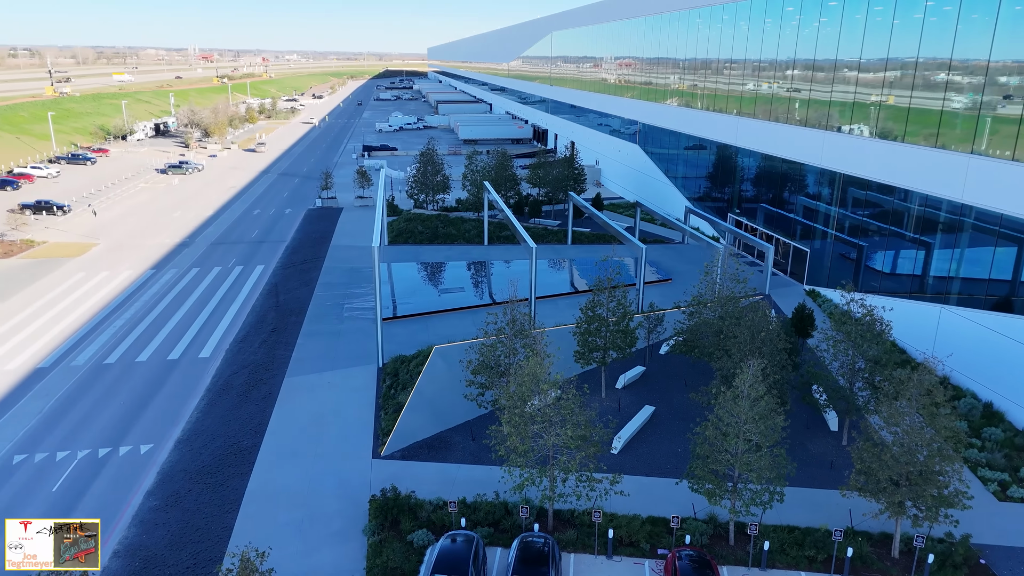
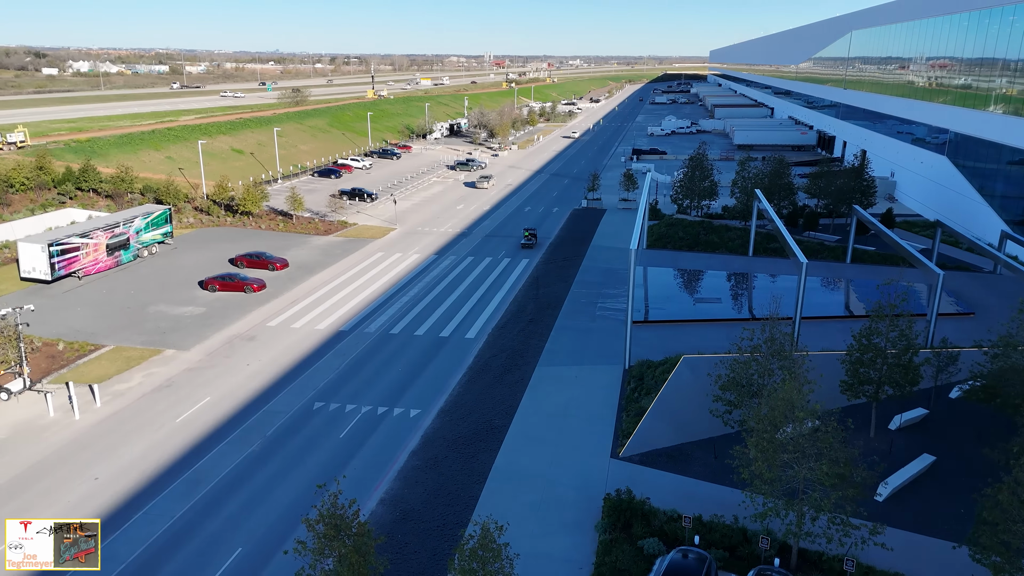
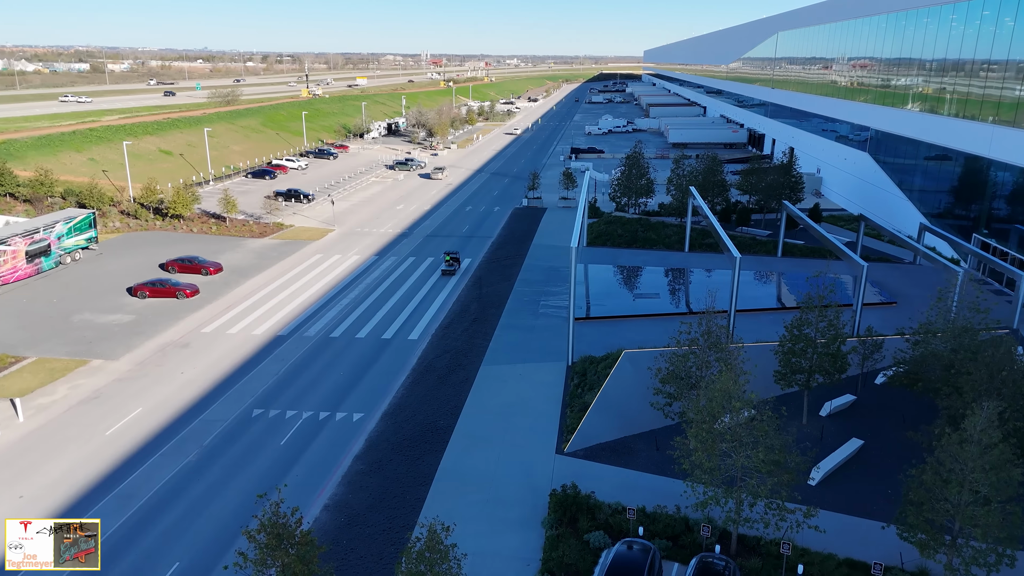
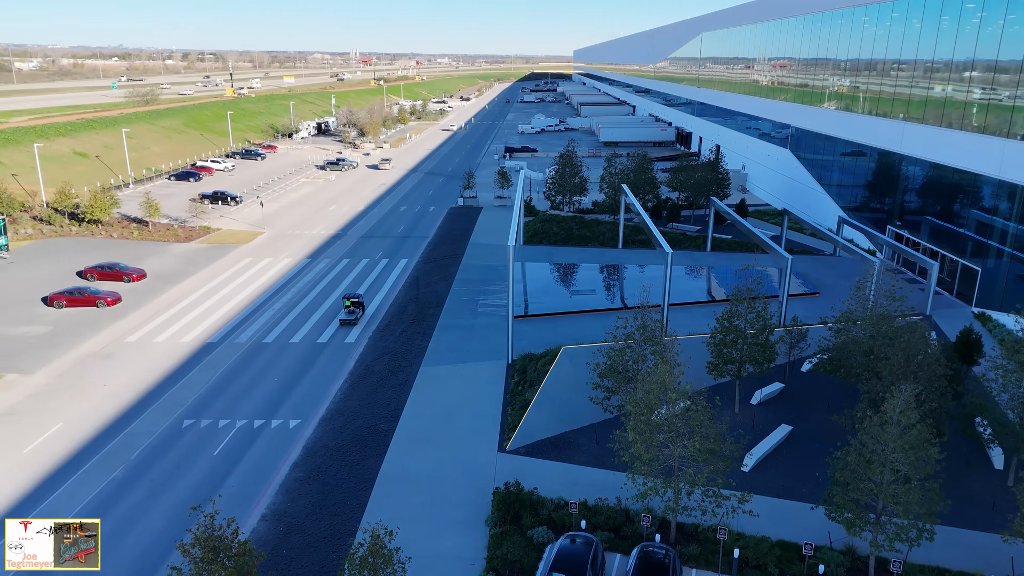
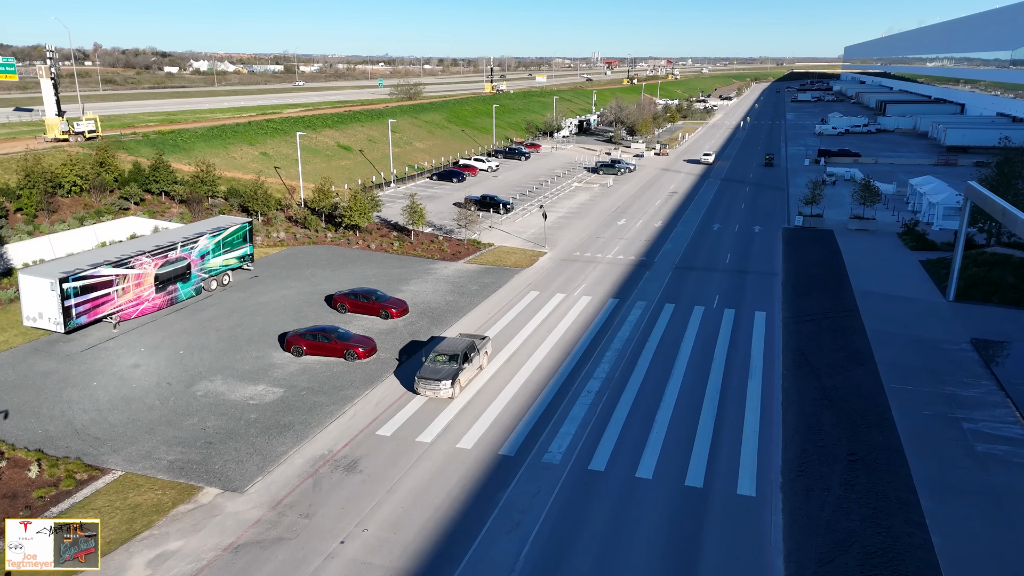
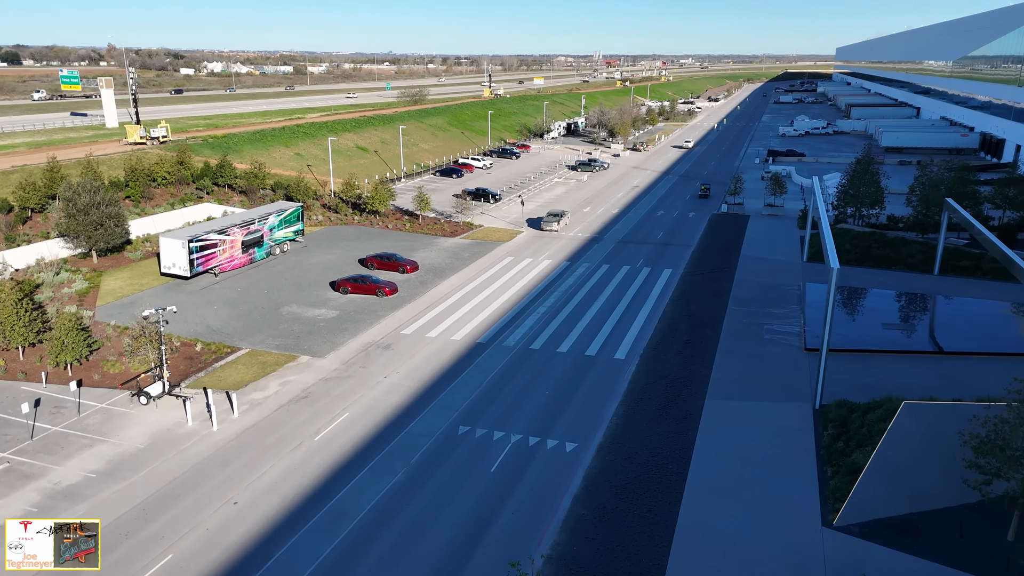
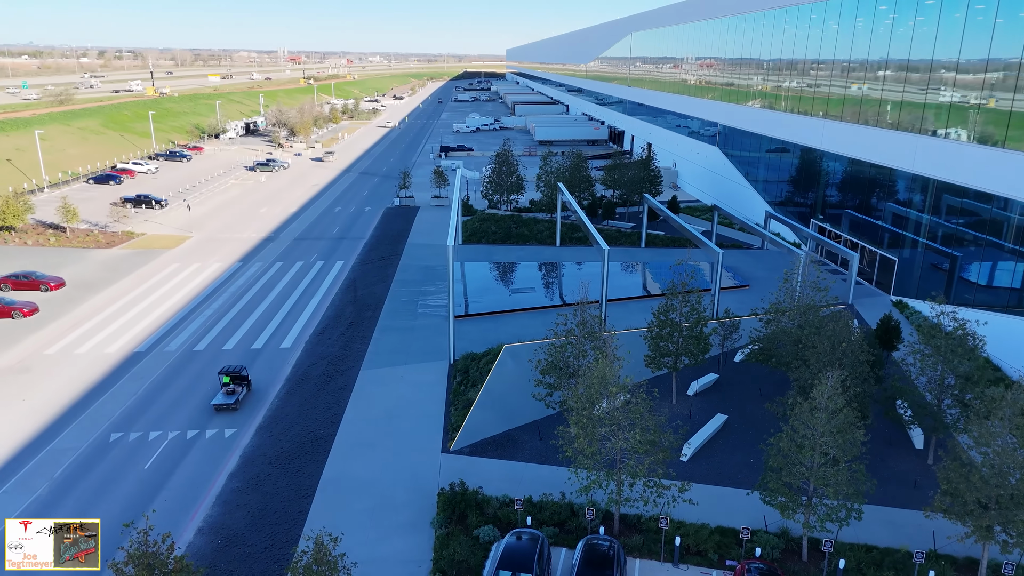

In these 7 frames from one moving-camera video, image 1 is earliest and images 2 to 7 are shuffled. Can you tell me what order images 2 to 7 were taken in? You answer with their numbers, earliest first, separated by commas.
7, 4, 3, 2, 6, 5
